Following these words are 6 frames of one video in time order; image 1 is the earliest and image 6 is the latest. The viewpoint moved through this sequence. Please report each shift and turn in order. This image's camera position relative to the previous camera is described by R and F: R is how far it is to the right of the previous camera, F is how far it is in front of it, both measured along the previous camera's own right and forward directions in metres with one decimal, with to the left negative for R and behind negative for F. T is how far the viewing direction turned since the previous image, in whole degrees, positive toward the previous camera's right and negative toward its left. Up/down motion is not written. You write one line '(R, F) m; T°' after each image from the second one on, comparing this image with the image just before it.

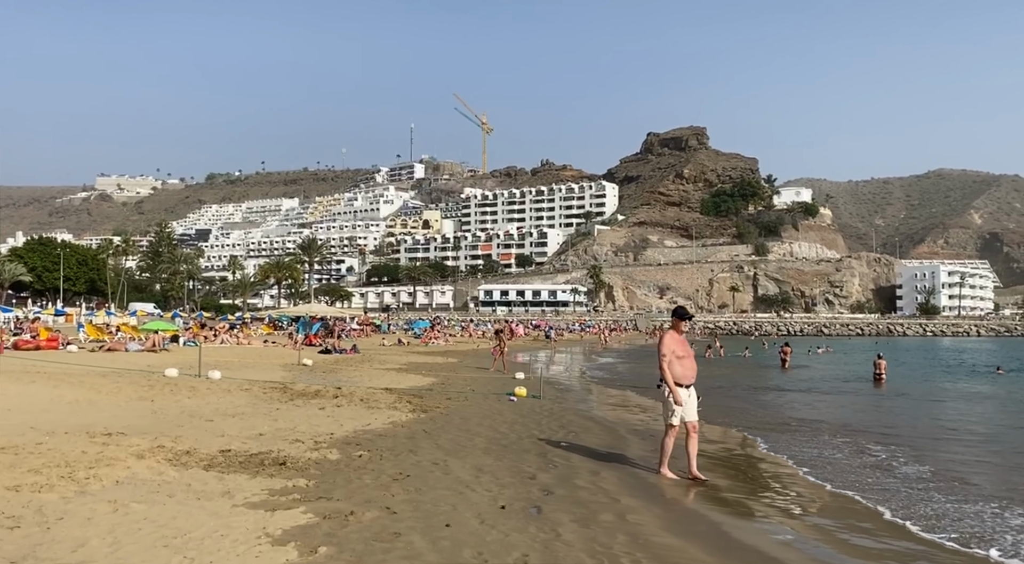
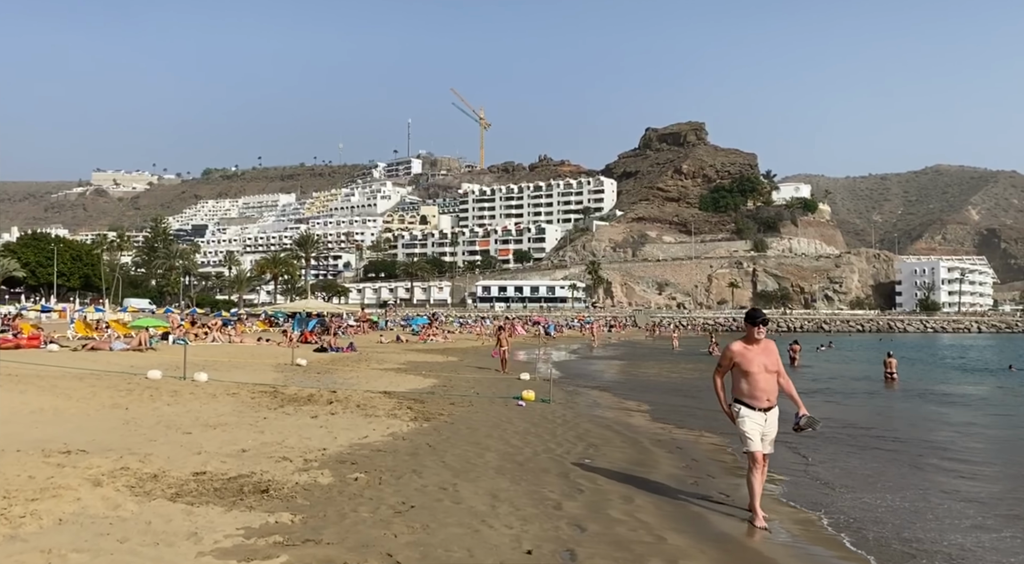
(-0.2, +1.3) m; 0°
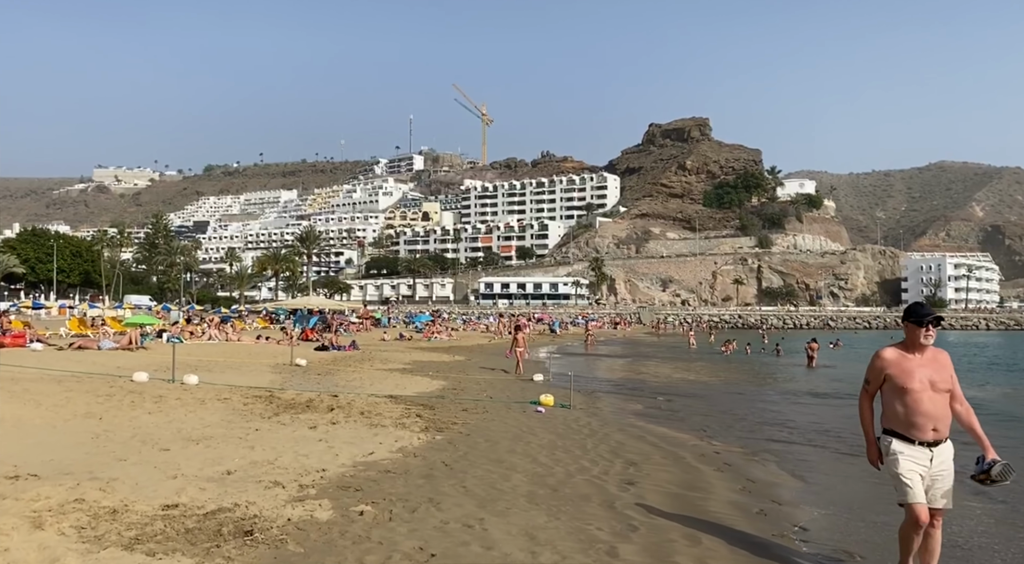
(-0.3, +1.5) m; 0°
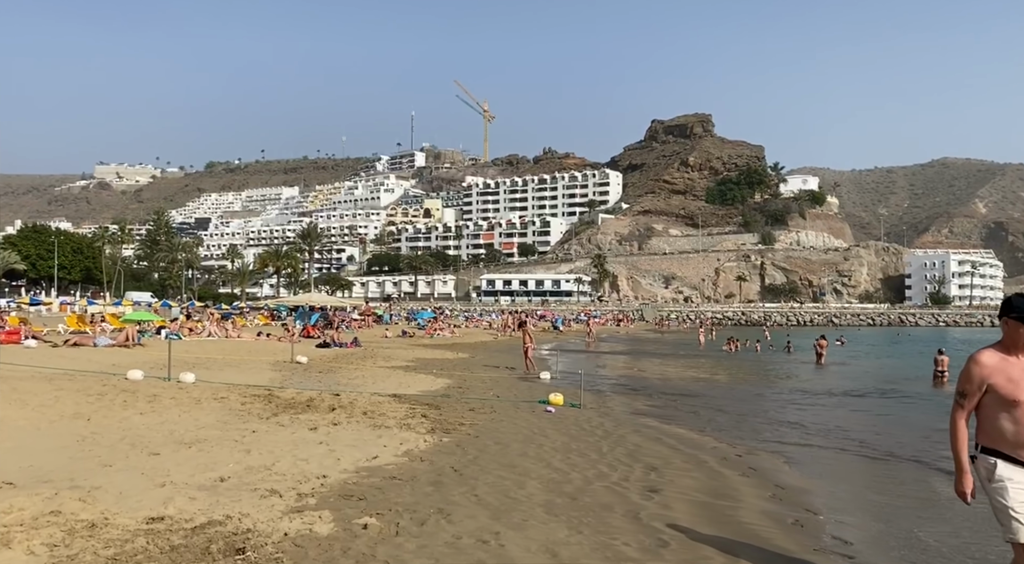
(-0.1, +0.6) m; 0°
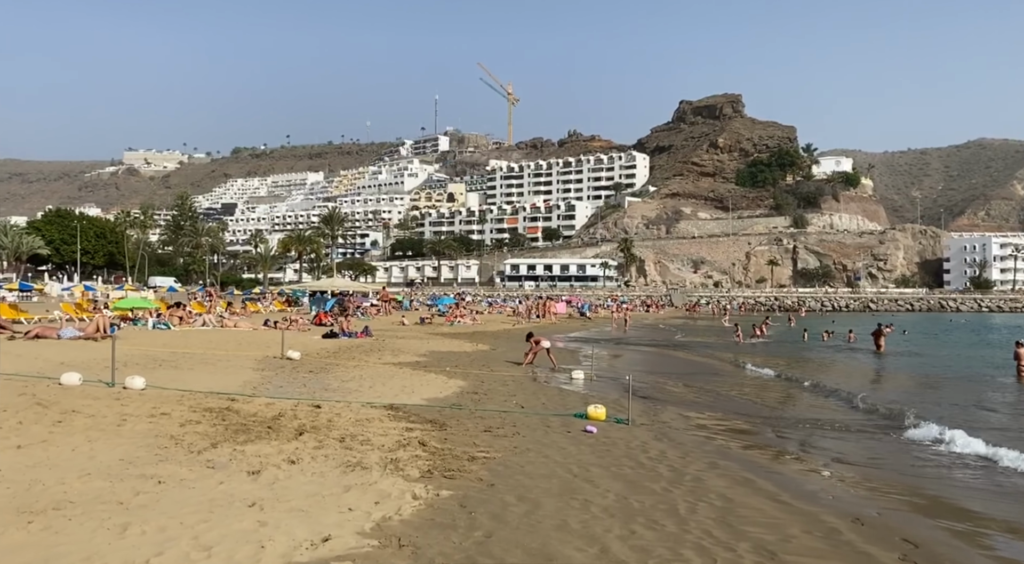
(-0.1, +3.5) m; -2°
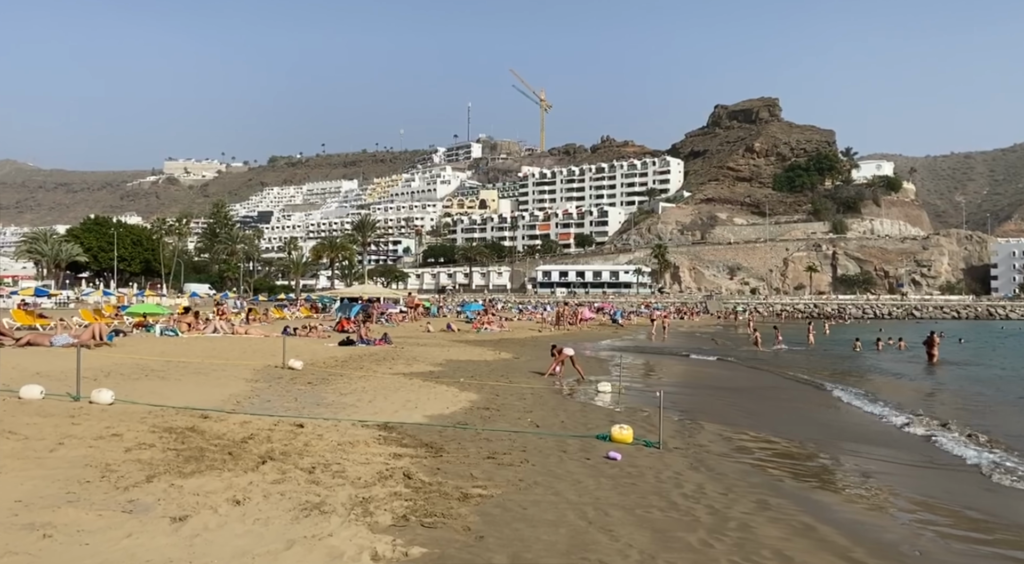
(+0.3, +1.7) m; -2°
